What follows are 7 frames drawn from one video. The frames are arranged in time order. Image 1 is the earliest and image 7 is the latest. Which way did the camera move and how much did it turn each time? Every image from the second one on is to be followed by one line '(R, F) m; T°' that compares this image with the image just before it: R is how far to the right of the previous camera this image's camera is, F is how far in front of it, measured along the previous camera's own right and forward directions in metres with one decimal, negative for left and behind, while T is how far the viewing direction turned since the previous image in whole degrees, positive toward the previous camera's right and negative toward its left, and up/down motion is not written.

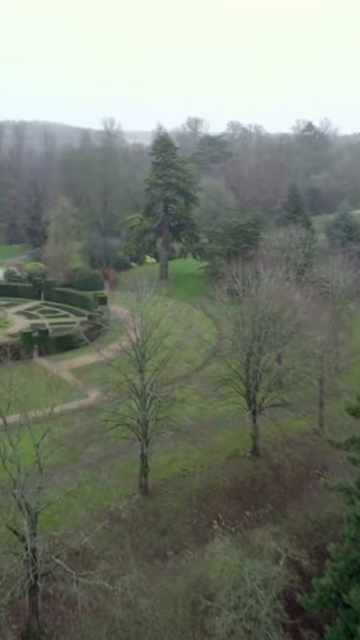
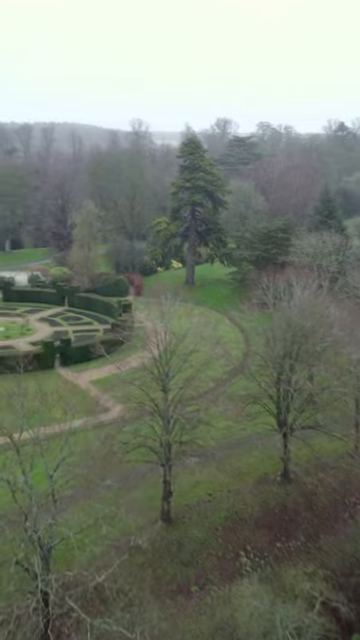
(0.0, +1.4) m; -2°
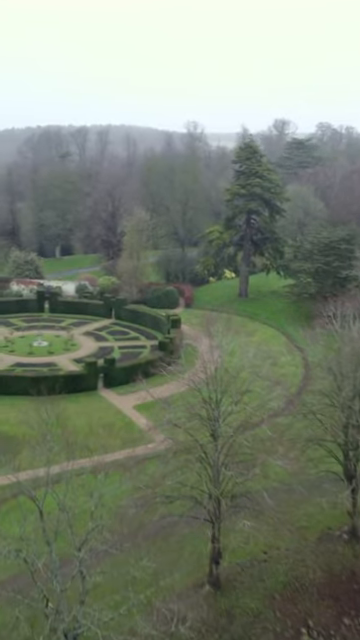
(0.0, +2.7) m; -5°
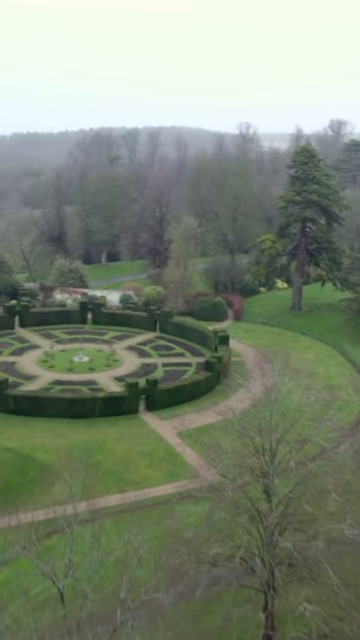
(0.0, +2.5) m; -4°
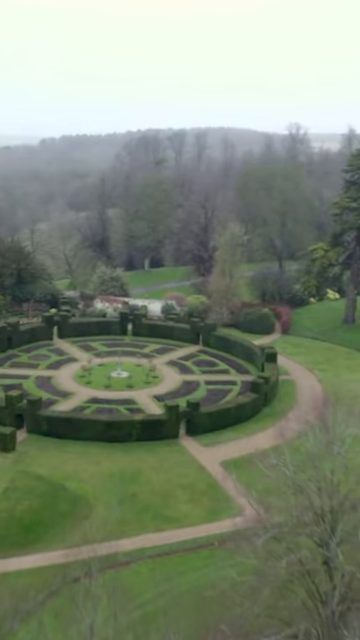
(0.0, +2.3) m; -4°
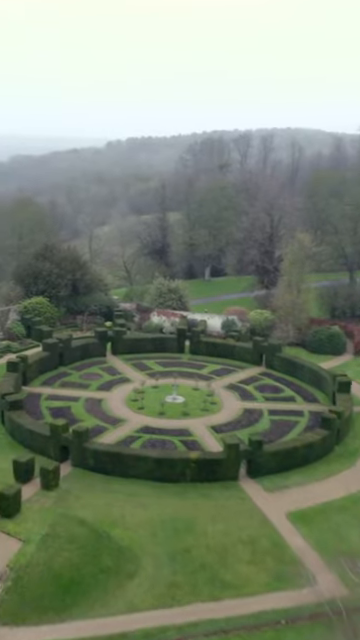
(0.0, +3.1) m; -6°
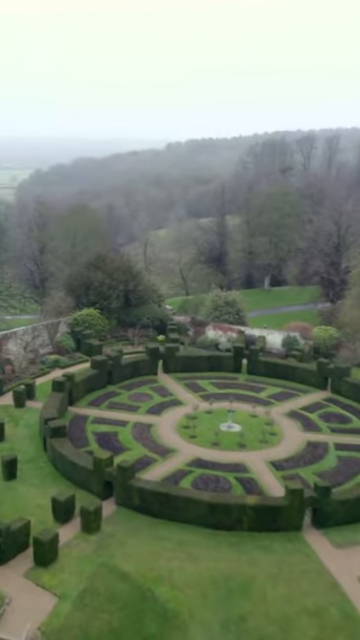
(0.0, +2.8) m; -5°
